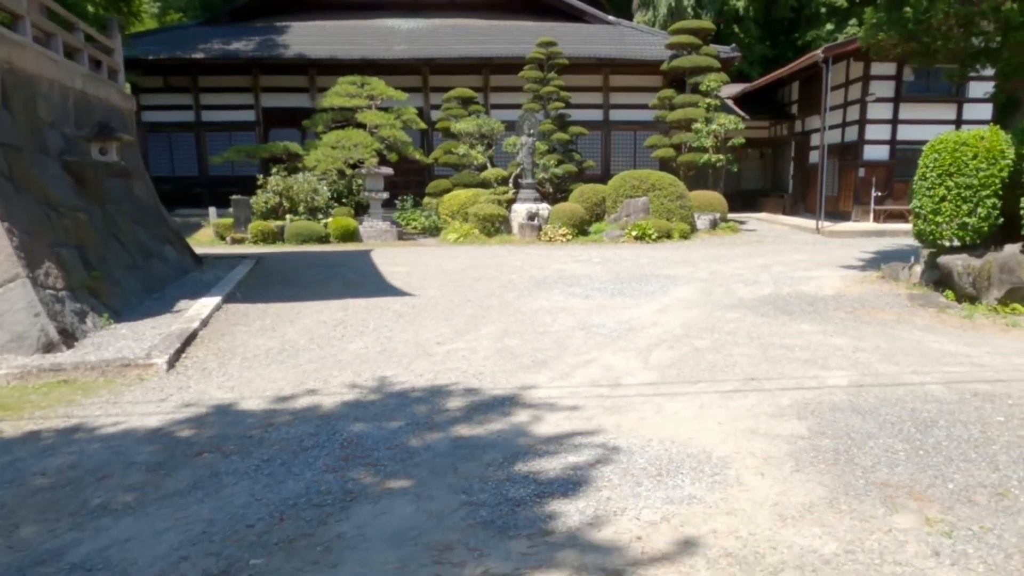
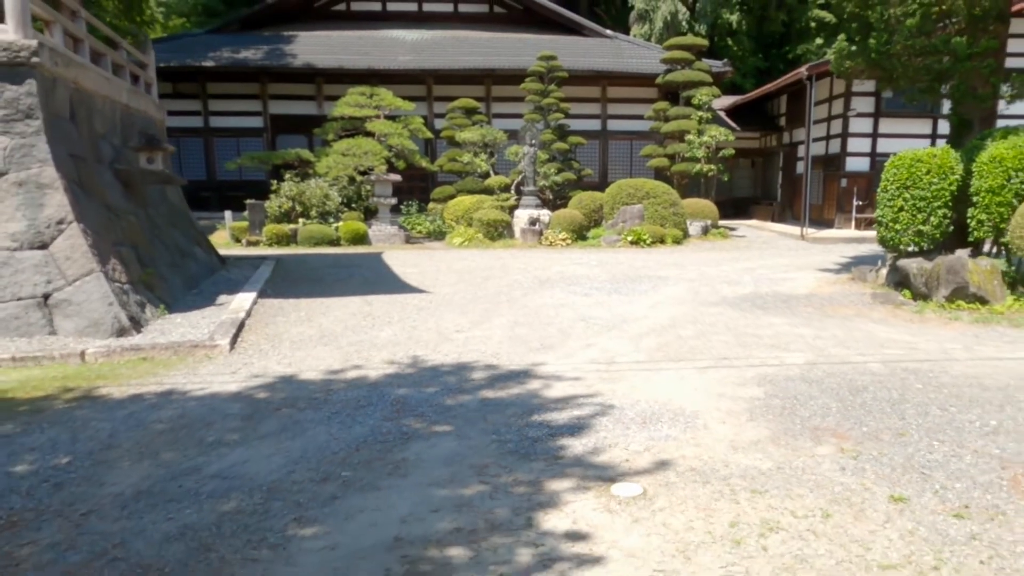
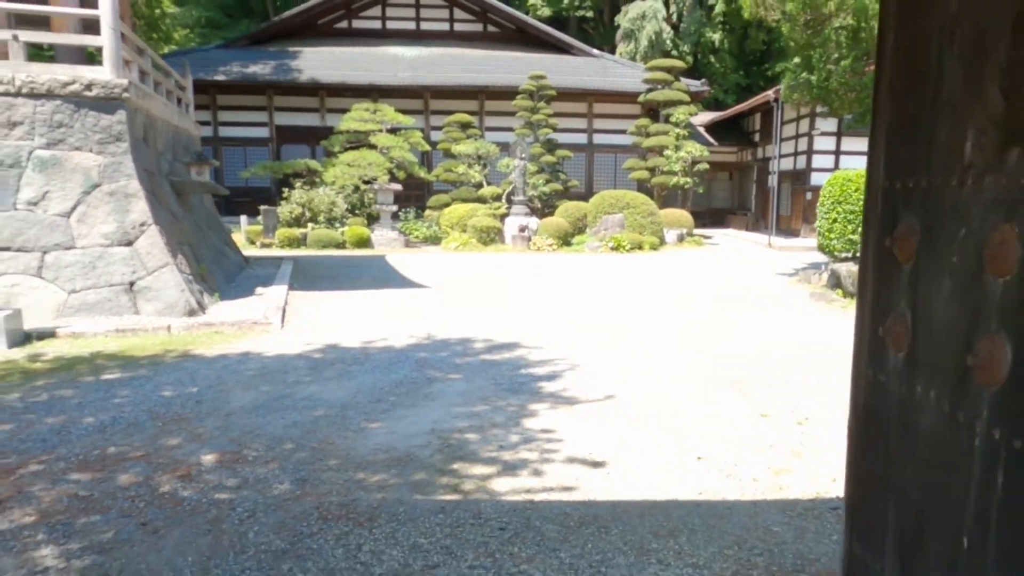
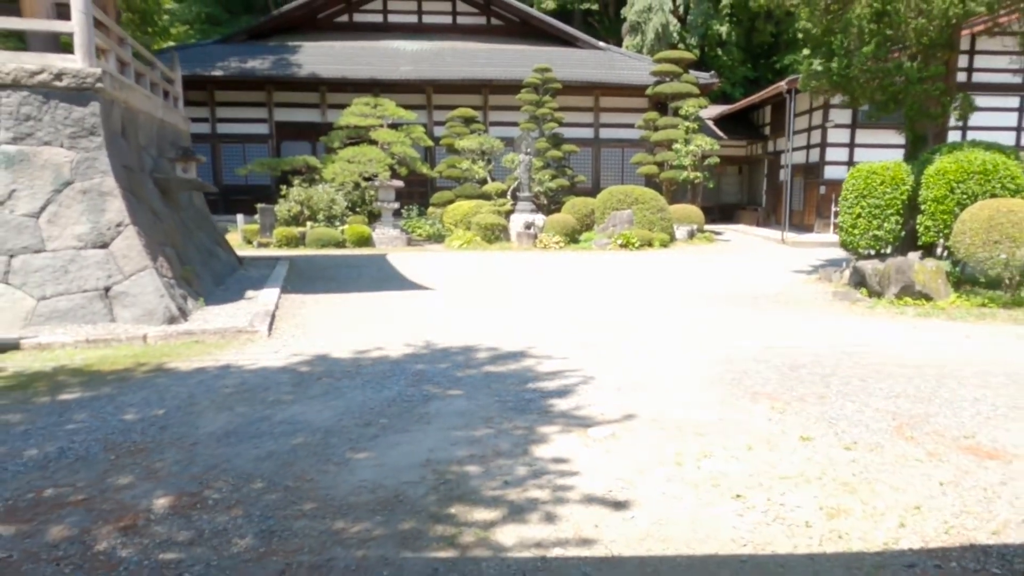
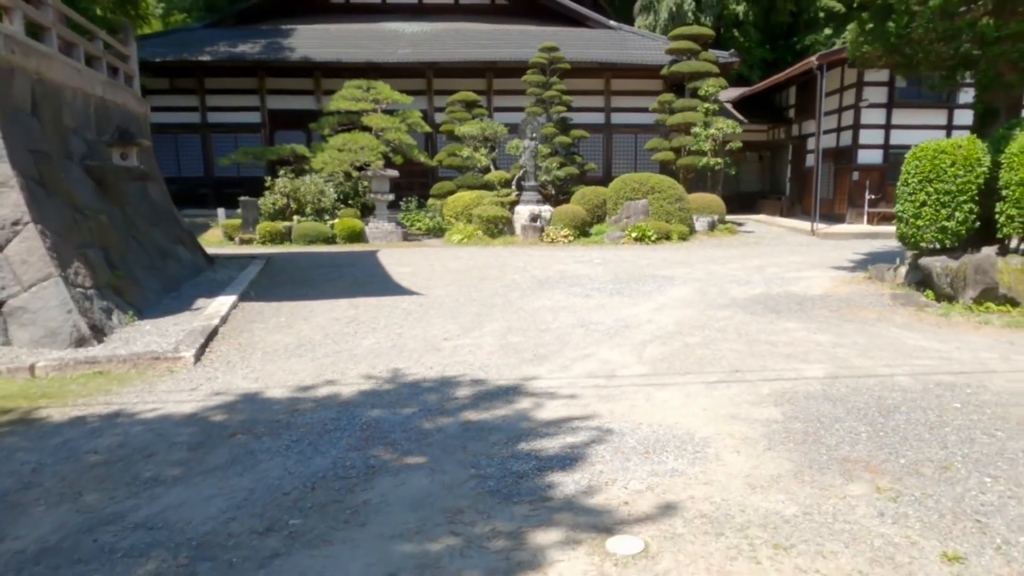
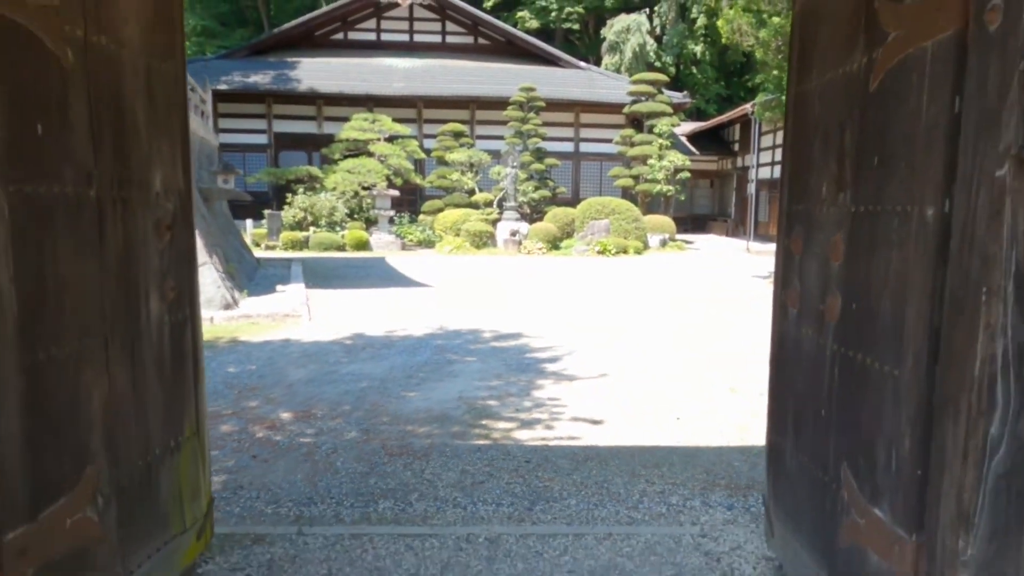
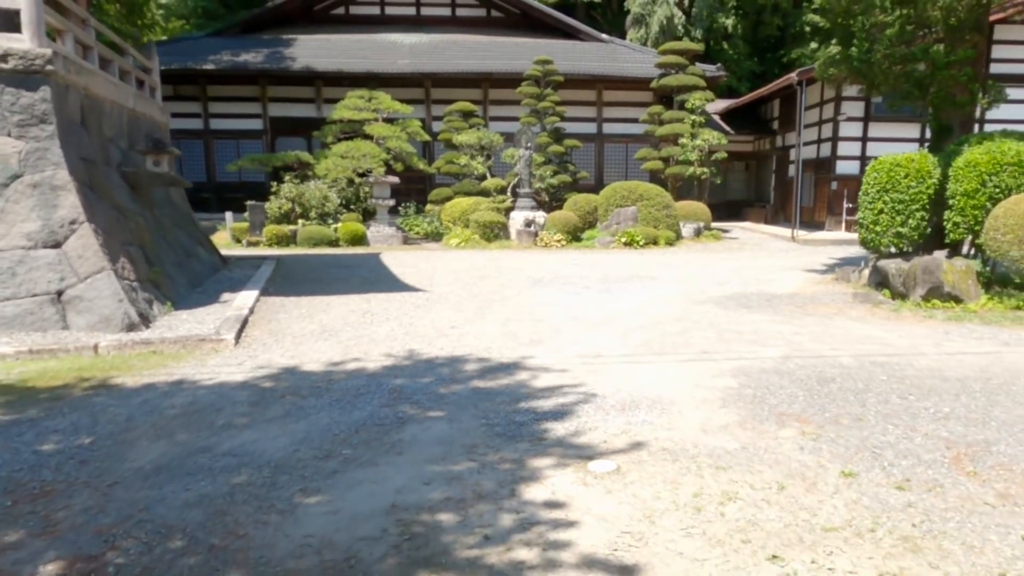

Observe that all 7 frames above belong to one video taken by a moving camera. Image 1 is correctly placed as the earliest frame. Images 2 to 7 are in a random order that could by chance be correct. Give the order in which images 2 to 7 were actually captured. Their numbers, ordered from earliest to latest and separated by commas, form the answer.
5, 2, 7, 4, 3, 6
